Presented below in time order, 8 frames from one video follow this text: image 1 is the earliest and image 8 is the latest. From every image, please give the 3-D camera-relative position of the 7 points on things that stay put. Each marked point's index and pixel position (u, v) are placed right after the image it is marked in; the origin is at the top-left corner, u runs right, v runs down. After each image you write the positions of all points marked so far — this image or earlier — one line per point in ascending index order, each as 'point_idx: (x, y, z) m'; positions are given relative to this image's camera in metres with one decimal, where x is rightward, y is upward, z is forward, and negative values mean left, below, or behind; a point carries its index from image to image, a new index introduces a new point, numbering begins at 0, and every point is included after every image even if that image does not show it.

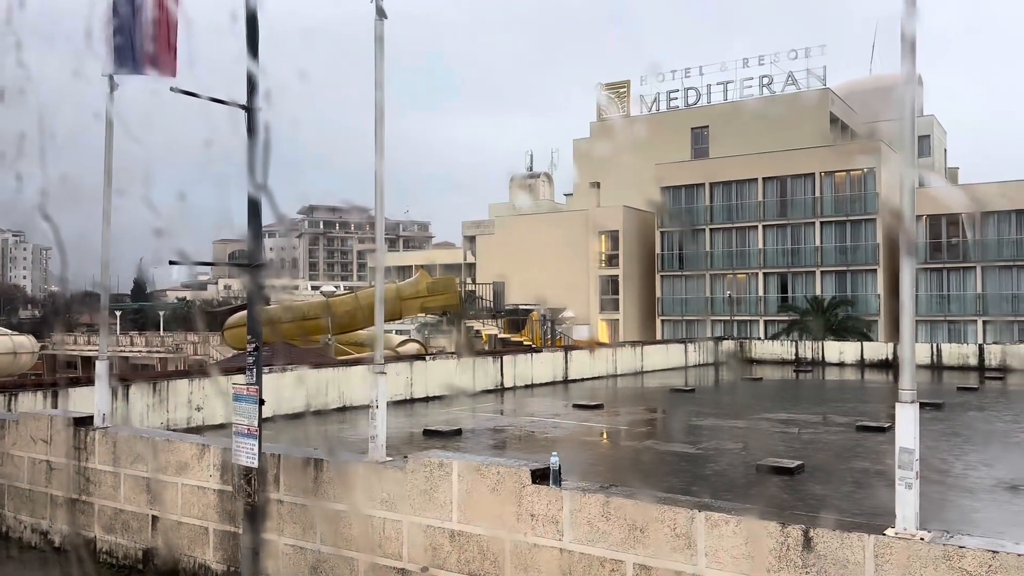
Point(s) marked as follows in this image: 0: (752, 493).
0: (+2.7, -2.3, +8.6) m
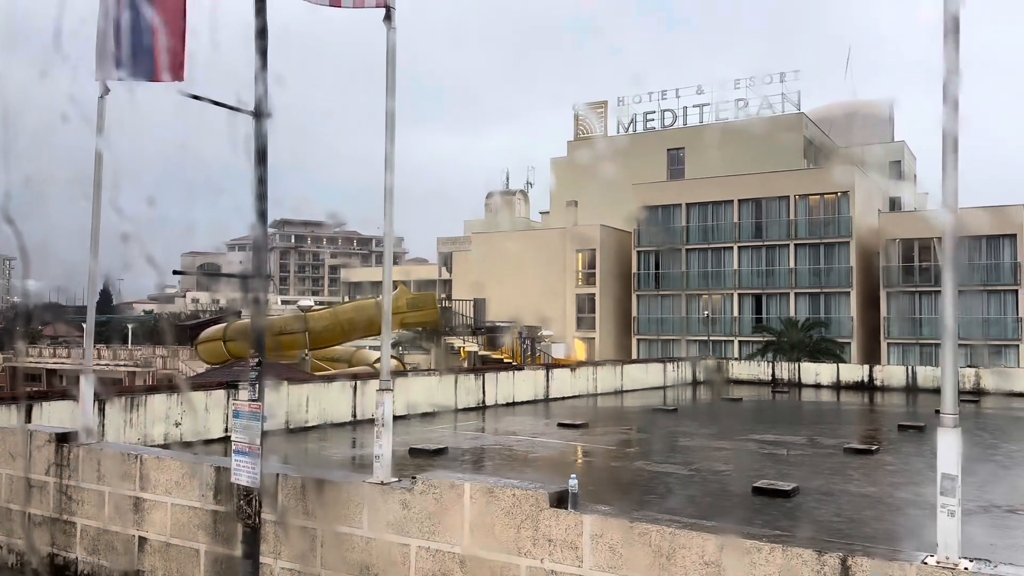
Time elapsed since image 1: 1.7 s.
0: (+2.6, -2.5, +8.5) m
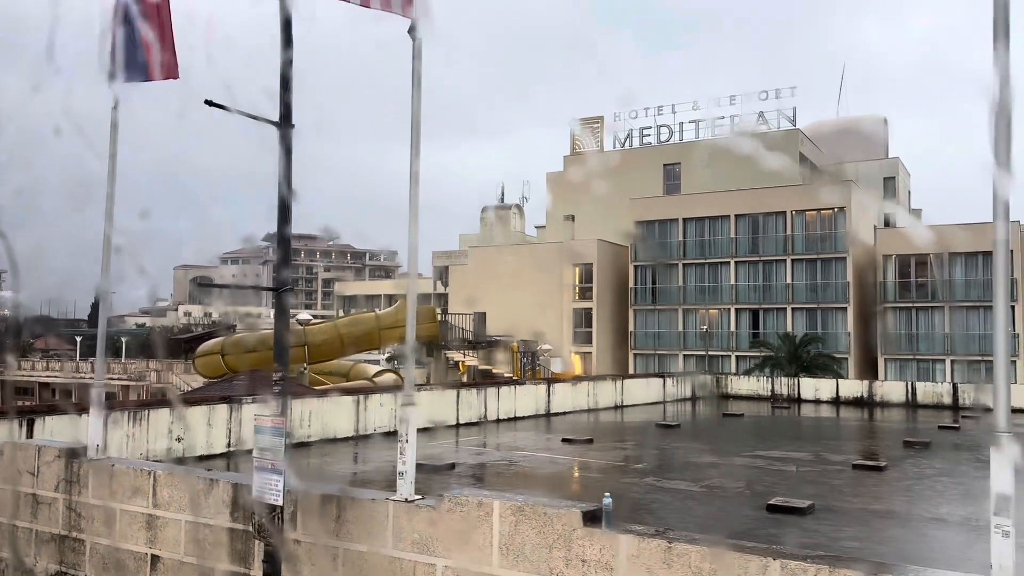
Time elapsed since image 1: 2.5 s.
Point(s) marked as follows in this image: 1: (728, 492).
0: (+2.8, -2.6, +8.4) m
1: (+2.9, -2.8, +10.6) m
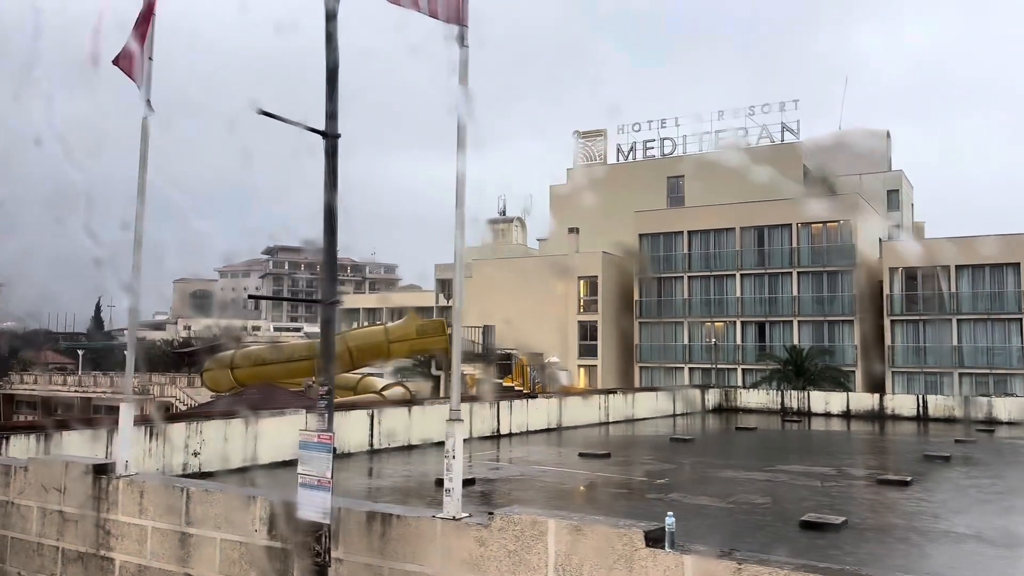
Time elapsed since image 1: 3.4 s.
0: (+3.1, -2.8, +8.2) m
1: (+3.3, -2.9, +10.4) m
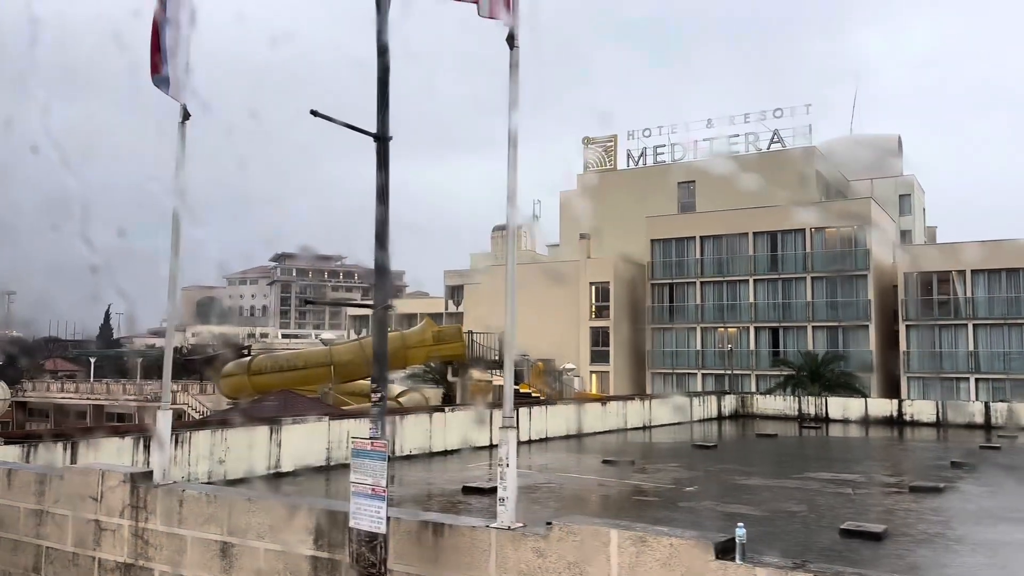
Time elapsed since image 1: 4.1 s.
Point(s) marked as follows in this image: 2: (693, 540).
0: (+3.5, -2.8, +8.1) m
1: (+3.7, -3.0, +10.3) m
2: (+1.0, -1.4, +4.2) m
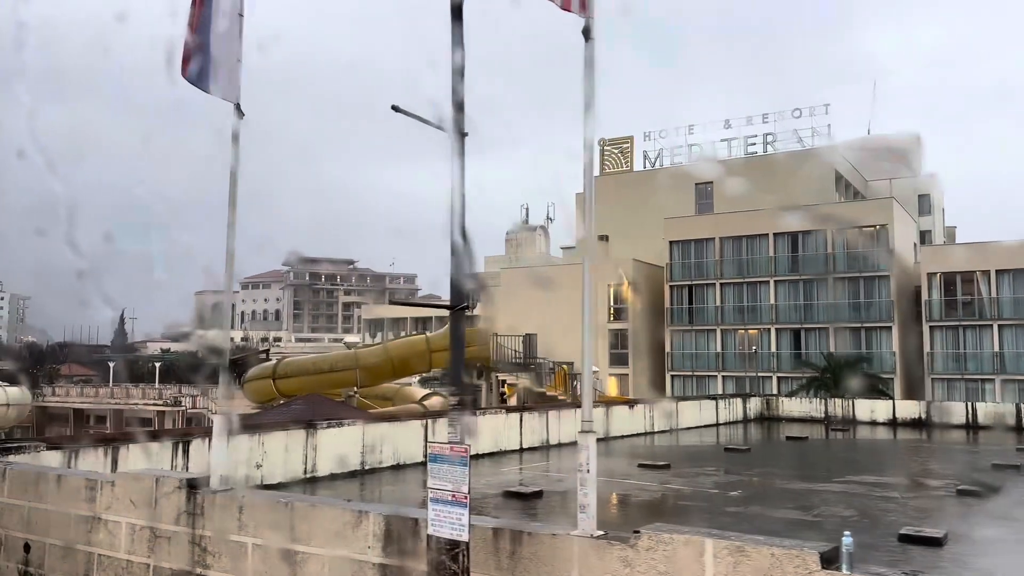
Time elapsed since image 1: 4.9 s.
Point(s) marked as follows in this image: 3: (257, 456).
0: (+4.0, -2.8, +7.8) m
1: (+4.2, -3.0, +10.0) m
2: (+1.5, -1.3, +4.1) m
3: (-3.9, -2.6, +12.0) m
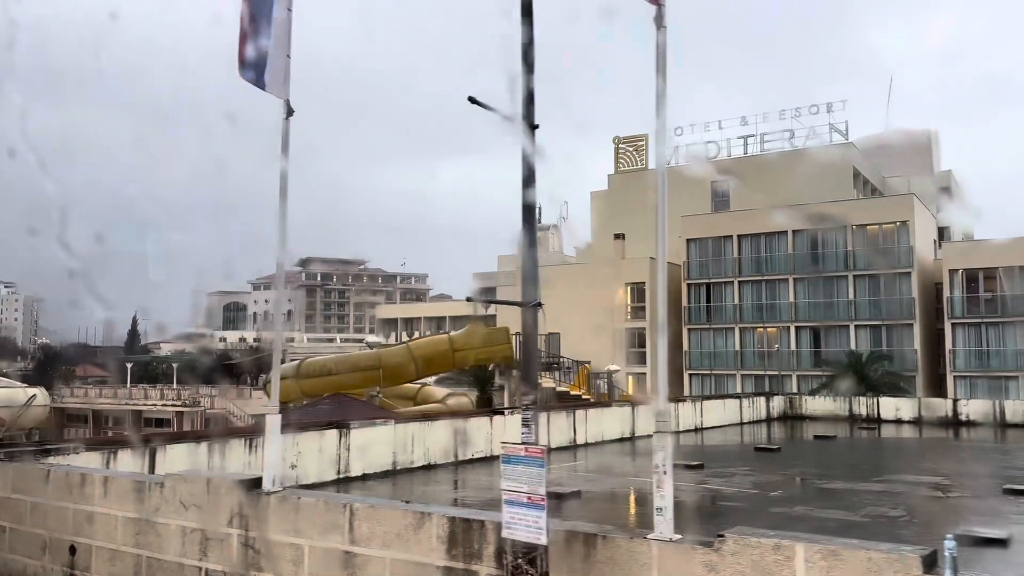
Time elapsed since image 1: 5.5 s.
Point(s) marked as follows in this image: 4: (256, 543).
0: (+4.5, -2.7, +7.7) m
1: (+4.8, -2.9, +9.9) m
2: (+1.9, -1.3, +3.9) m
3: (-3.3, -2.6, +12.0) m
4: (-2.1, -2.0, +6.3) m
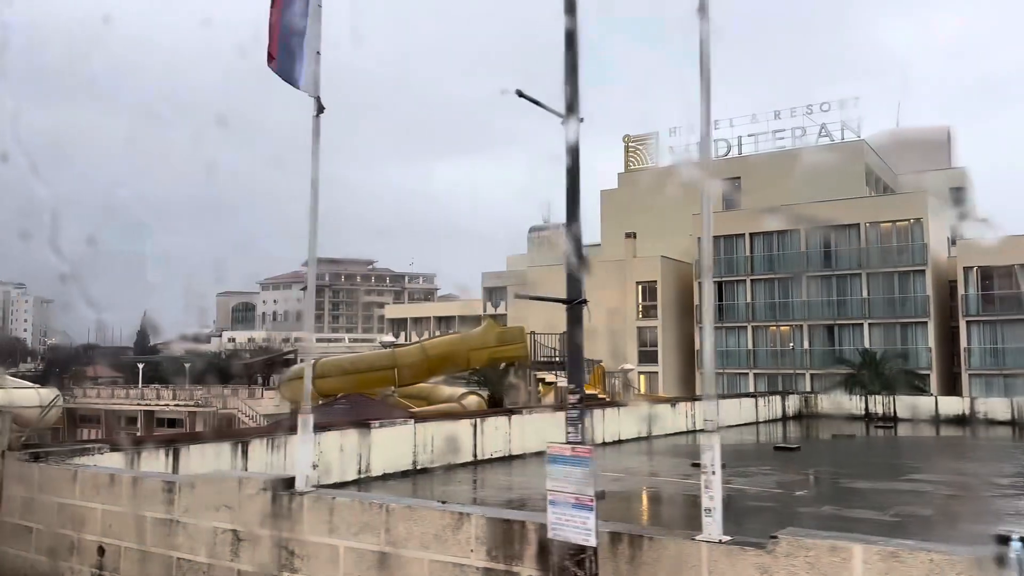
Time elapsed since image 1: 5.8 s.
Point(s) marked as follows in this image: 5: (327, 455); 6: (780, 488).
0: (+4.8, -2.7, +7.5) m
1: (+5.1, -2.9, +9.7) m
2: (+2.1, -1.3, +3.8) m
3: (-3.0, -2.5, +11.9) m
4: (-1.8, -2.0, +6.2) m
5: (-2.9, -2.6, +12.2) m
6: (+4.2, -3.2, +12.6) m
